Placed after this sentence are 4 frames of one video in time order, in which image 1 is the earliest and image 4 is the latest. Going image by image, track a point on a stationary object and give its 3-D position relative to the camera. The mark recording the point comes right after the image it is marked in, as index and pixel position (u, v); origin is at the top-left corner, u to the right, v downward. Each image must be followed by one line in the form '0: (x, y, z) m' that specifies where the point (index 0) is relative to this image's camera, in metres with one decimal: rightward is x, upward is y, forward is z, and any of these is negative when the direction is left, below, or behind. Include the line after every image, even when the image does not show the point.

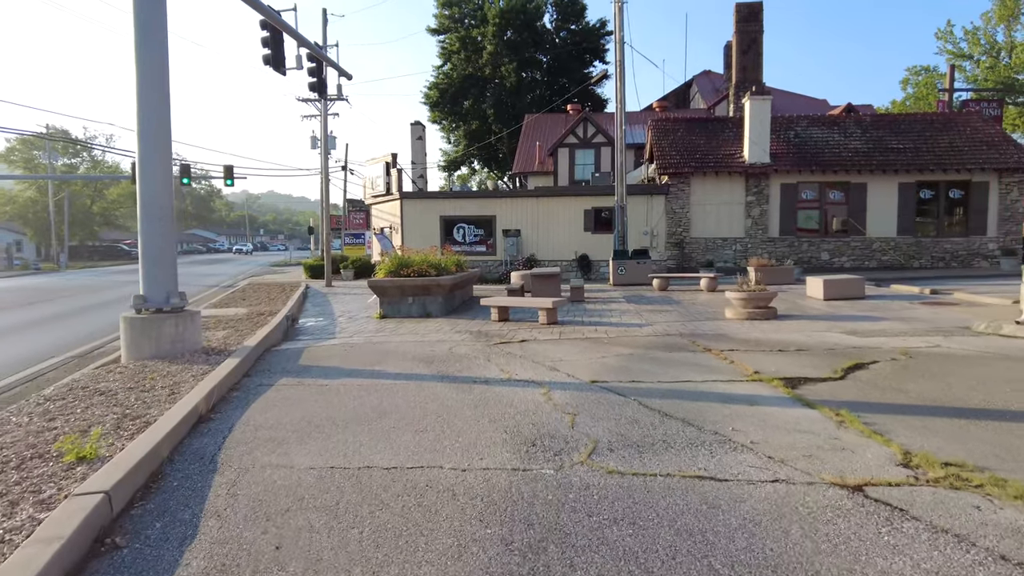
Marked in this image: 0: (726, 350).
0: (+2.5, -0.7, +7.6) m
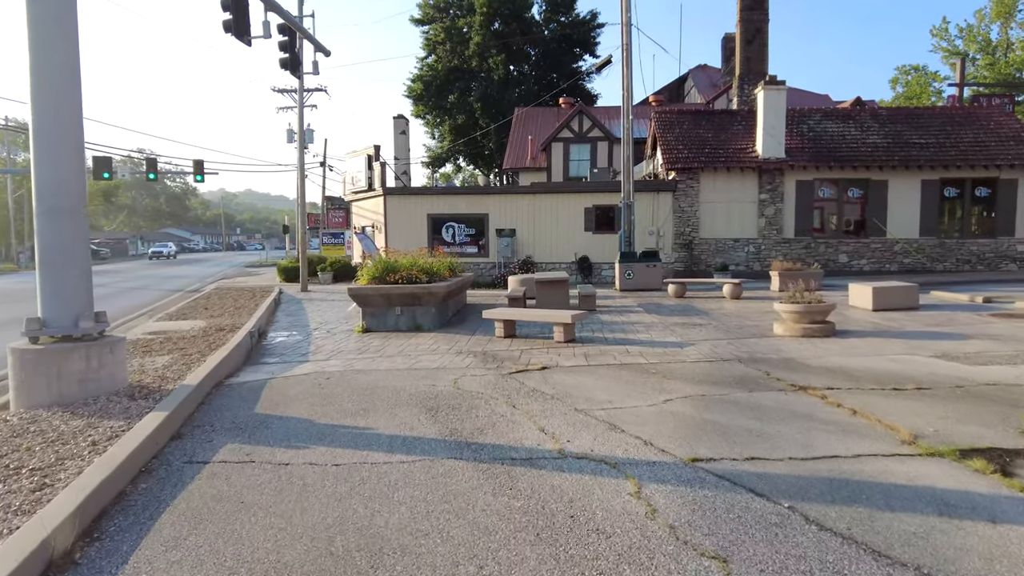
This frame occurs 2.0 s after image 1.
0: (+2.7, -0.9, +5.8) m
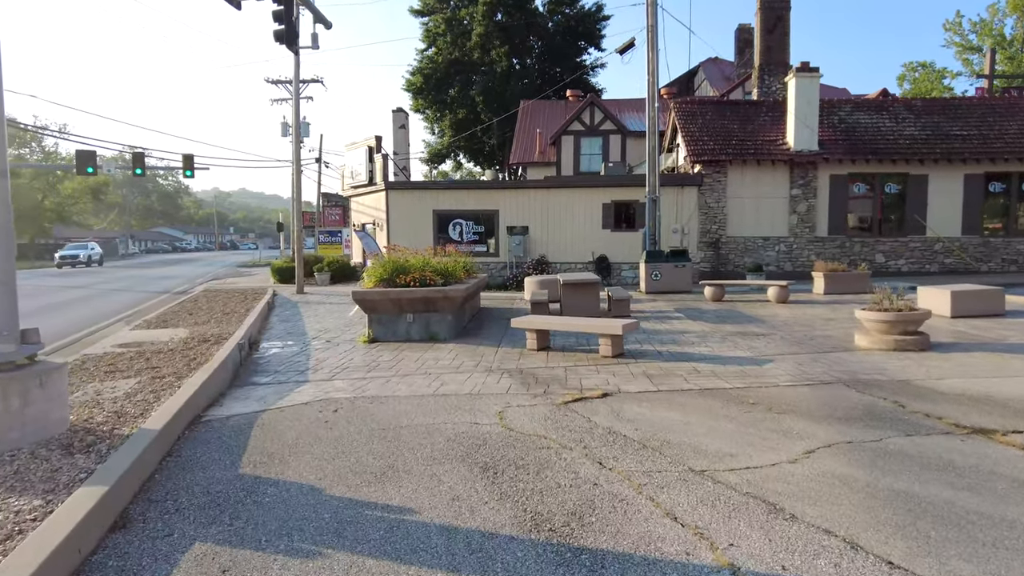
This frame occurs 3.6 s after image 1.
0: (+3.2, -0.9, +4.3) m
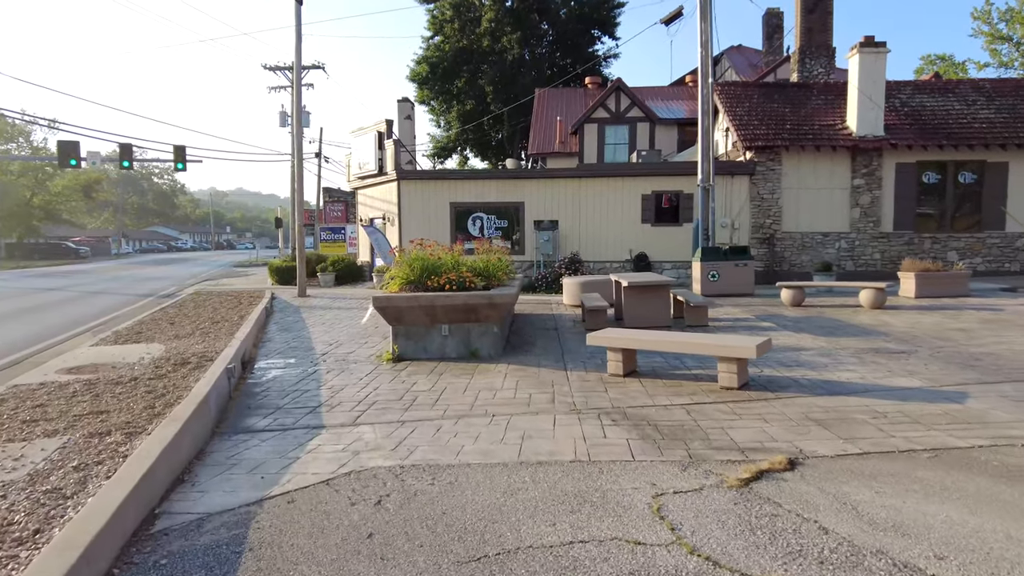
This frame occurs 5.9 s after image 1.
0: (+4.0, -1.0, +2.1) m
